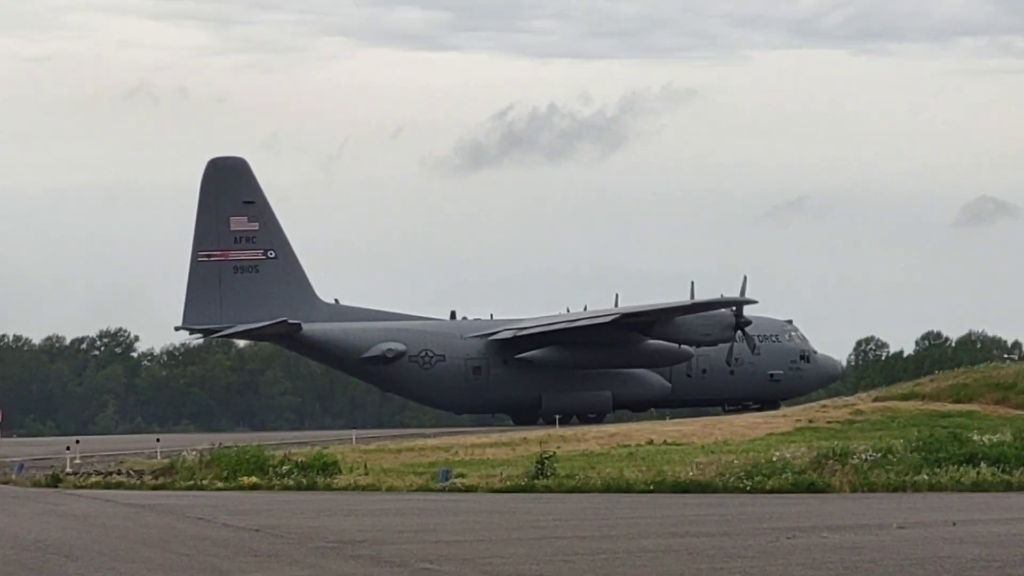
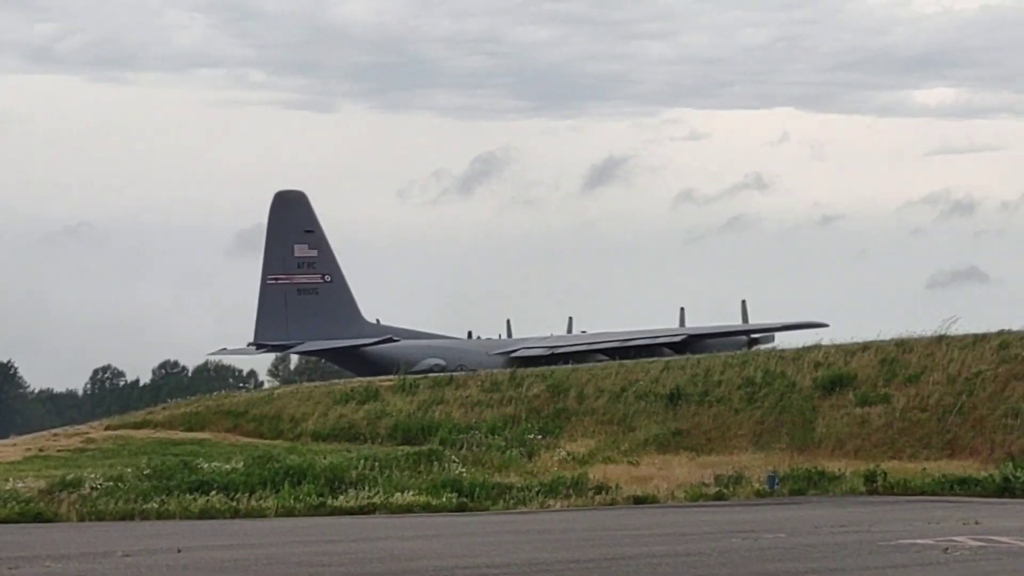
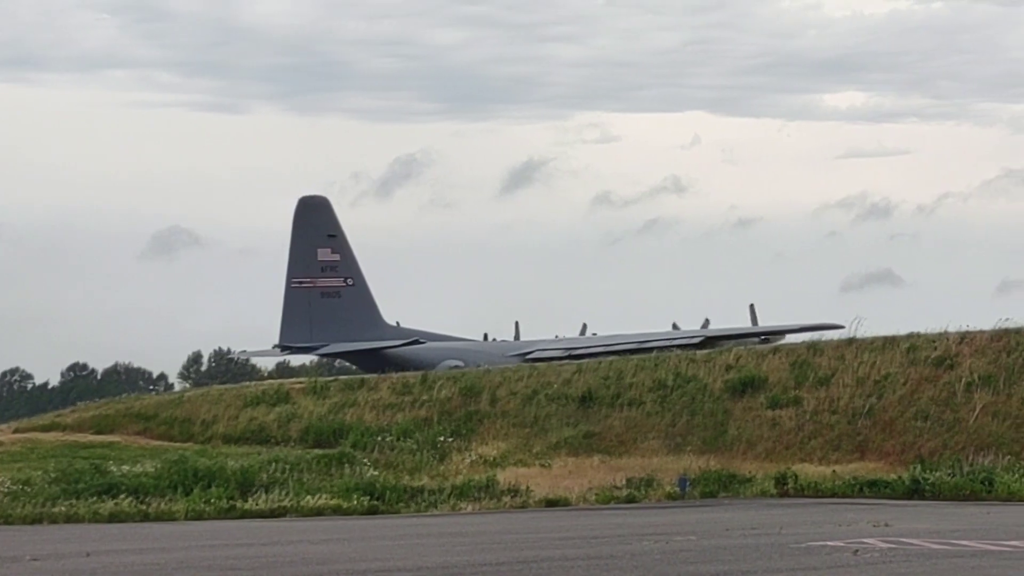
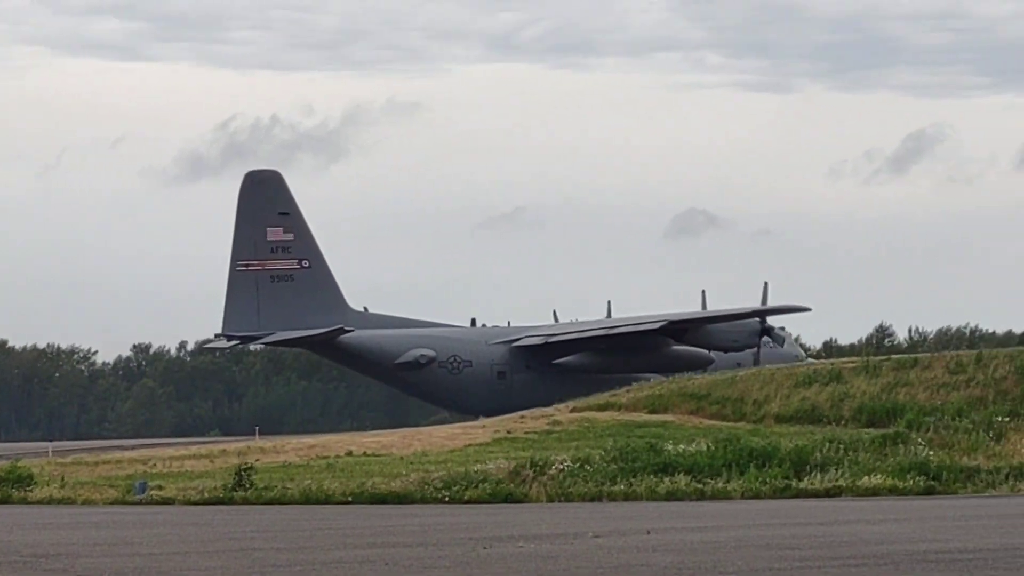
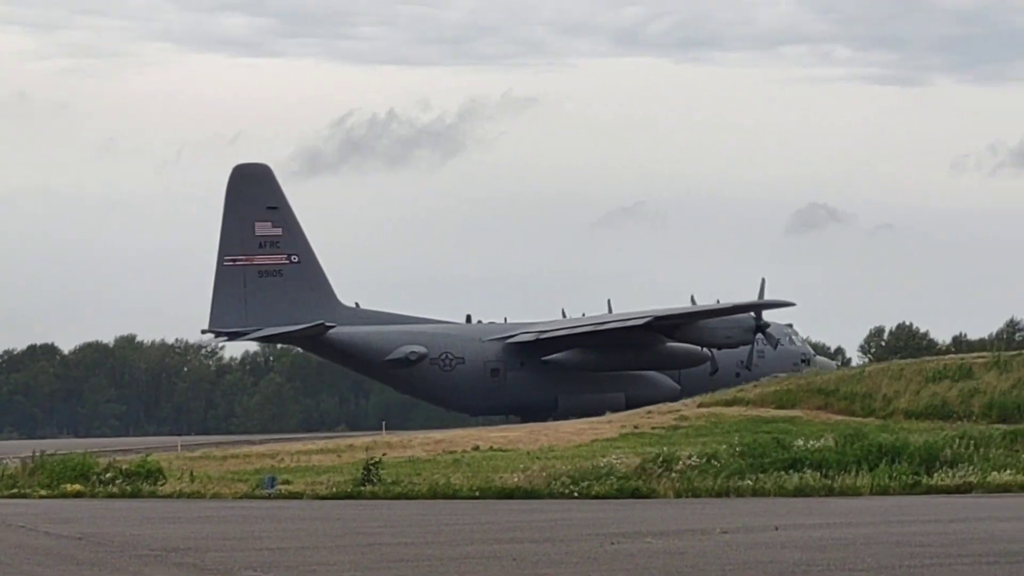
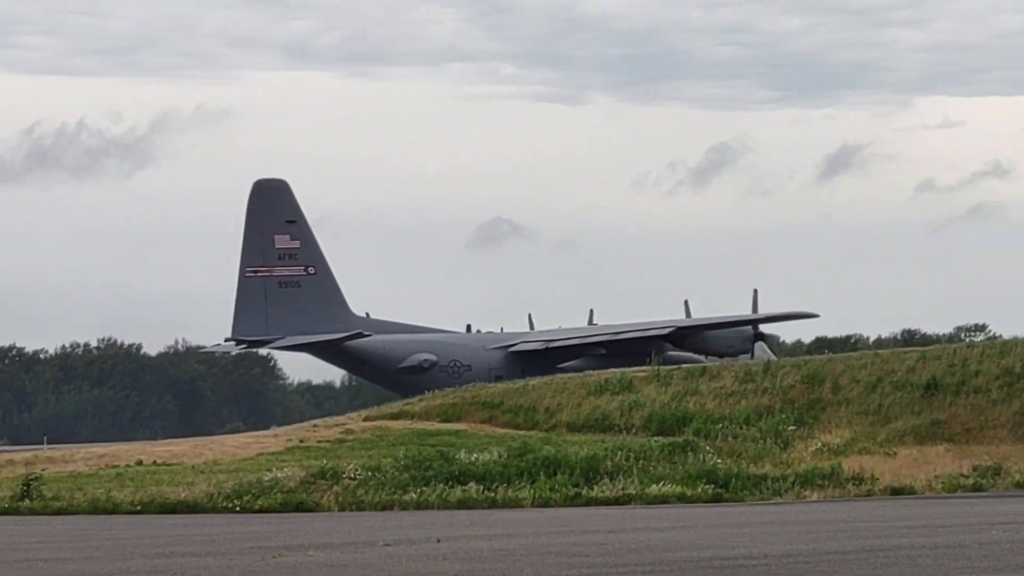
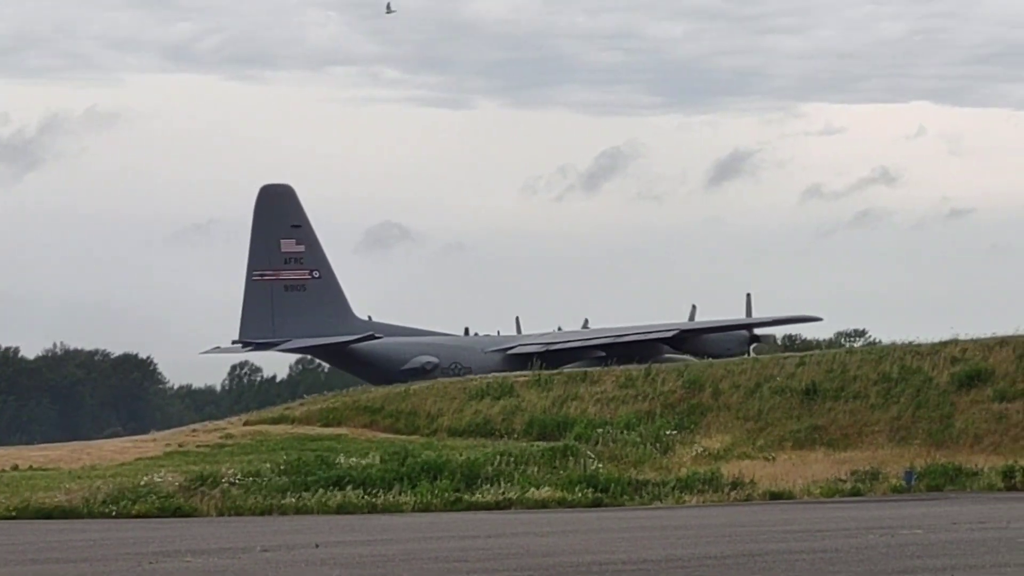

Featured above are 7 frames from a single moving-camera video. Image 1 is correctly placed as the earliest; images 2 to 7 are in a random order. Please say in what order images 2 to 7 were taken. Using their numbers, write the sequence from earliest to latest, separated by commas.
5, 4, 6, 7, 2, 3
